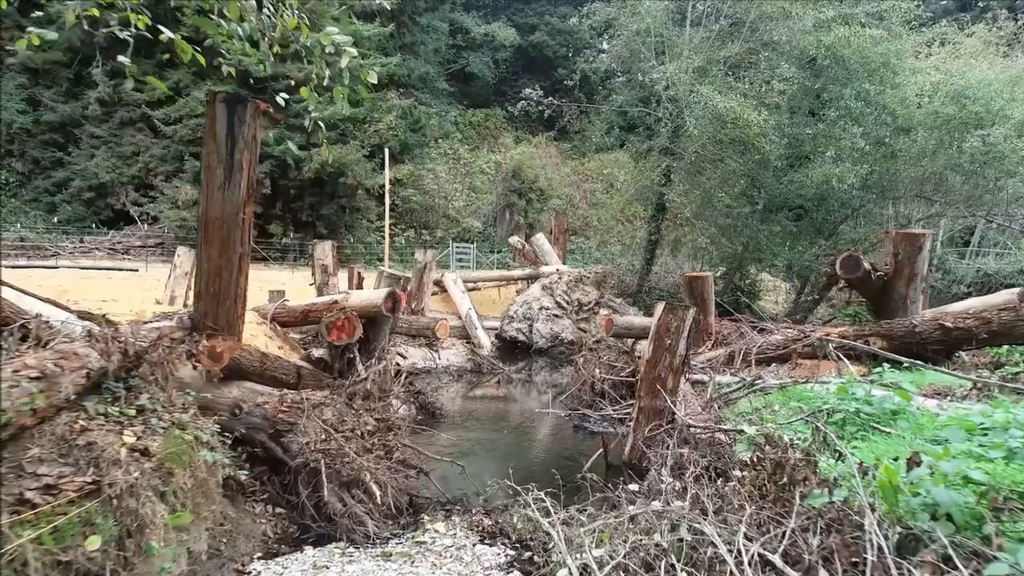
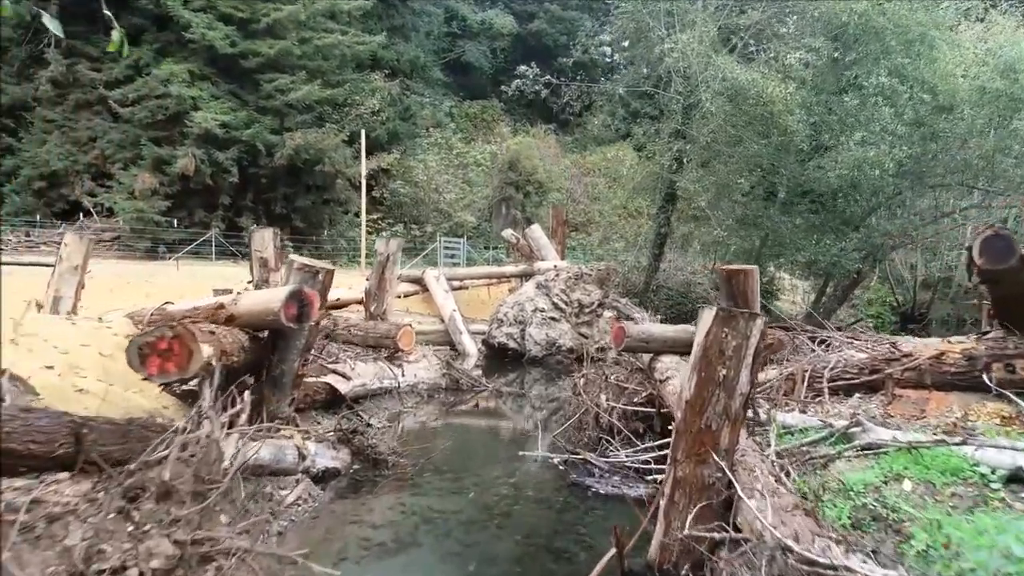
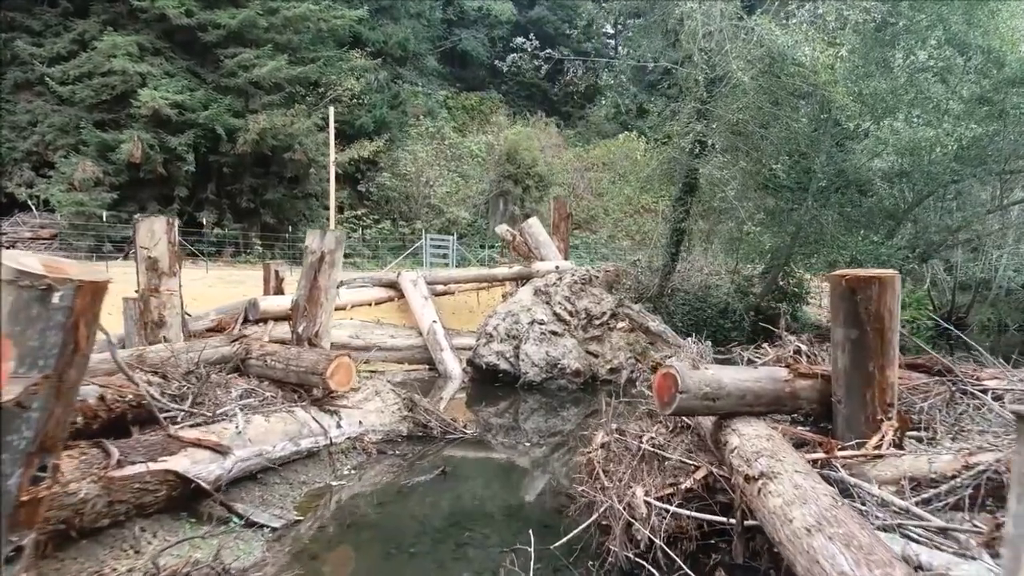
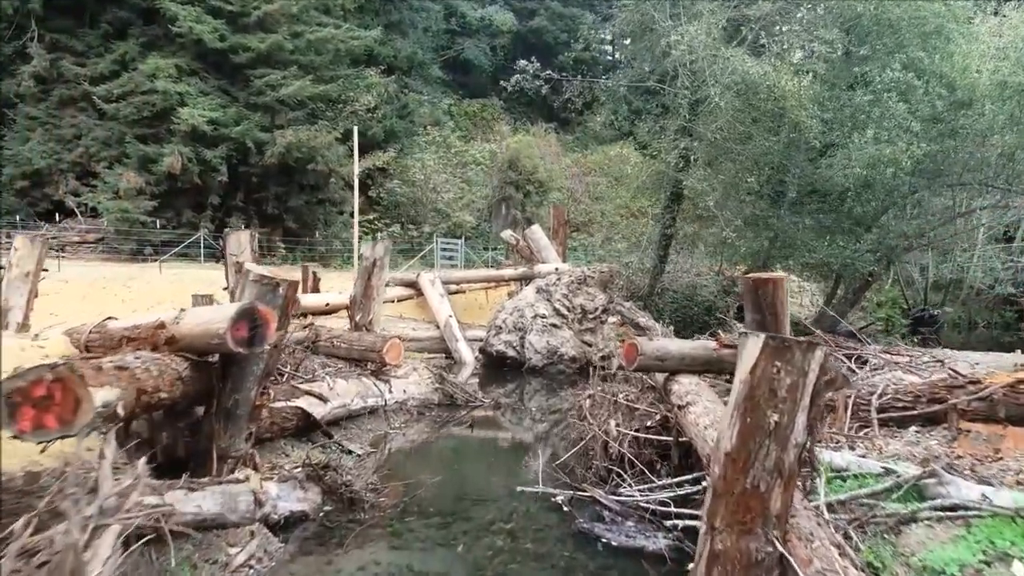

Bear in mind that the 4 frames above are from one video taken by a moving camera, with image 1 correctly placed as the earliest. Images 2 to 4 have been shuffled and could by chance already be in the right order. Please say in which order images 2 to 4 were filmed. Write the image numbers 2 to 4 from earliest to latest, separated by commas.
2, 4, 3
